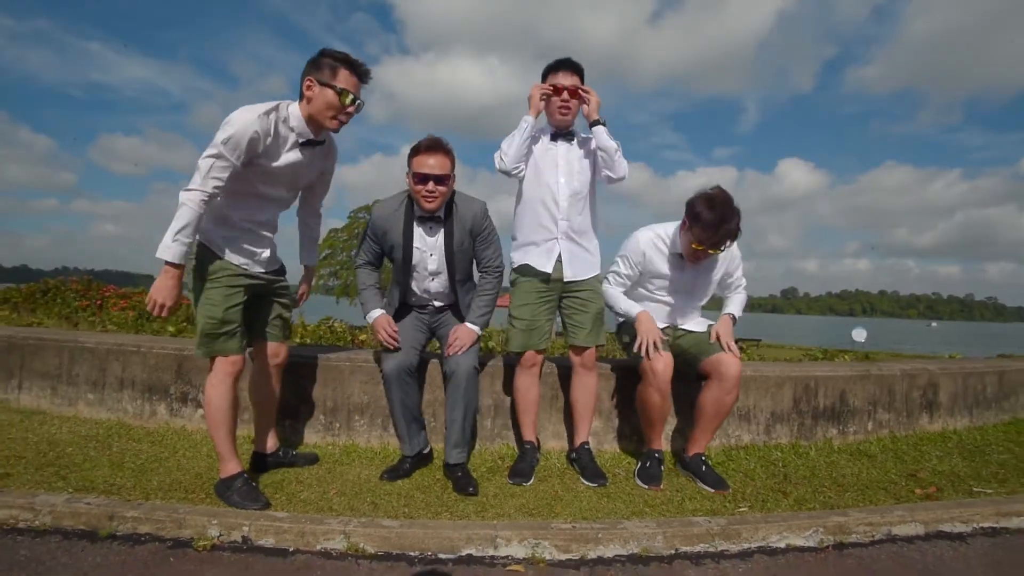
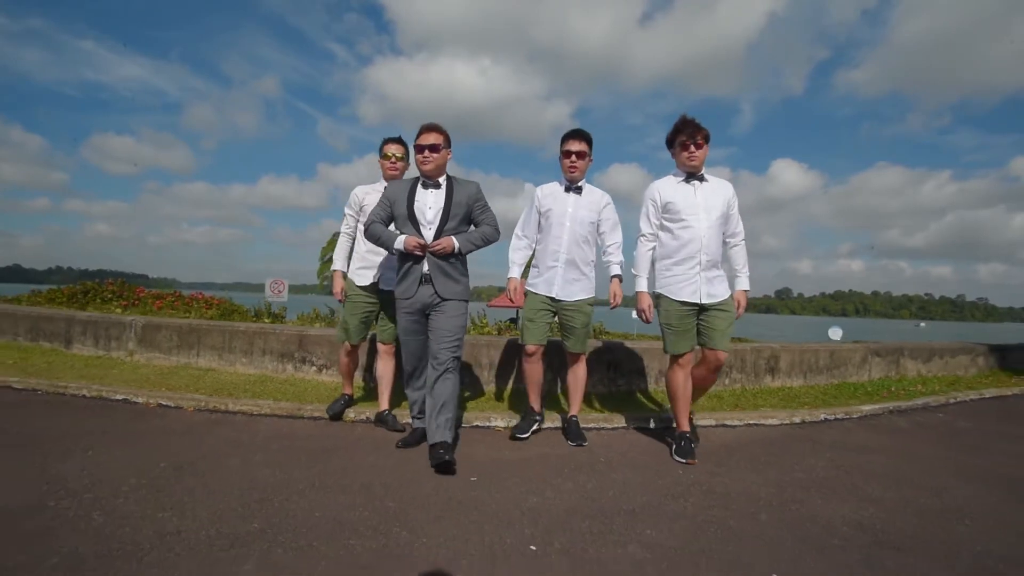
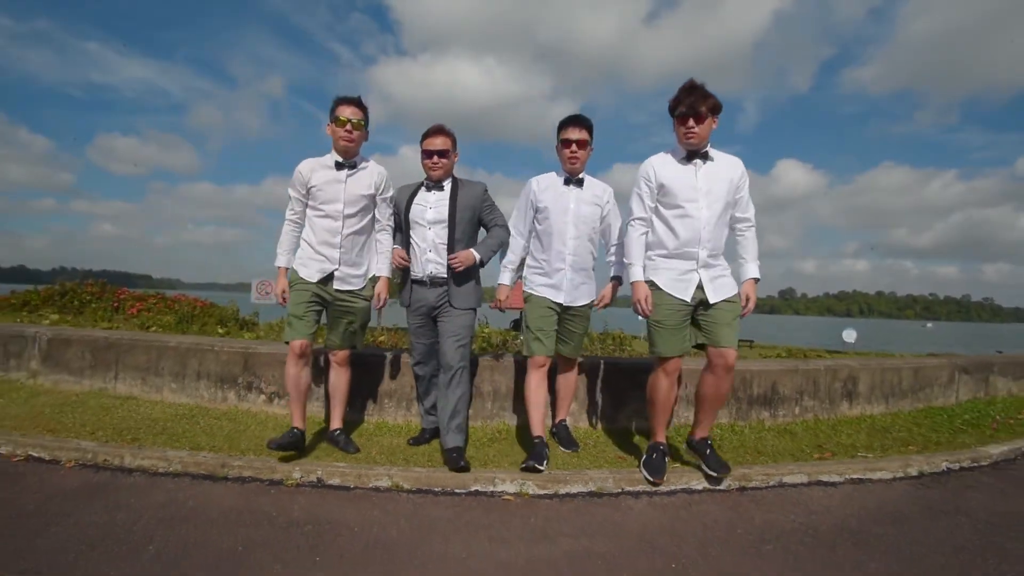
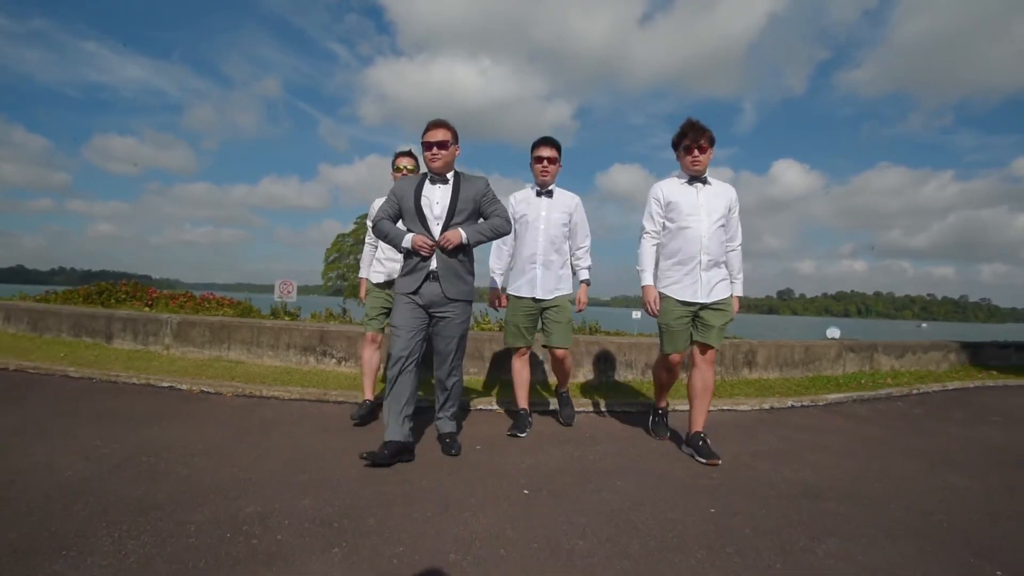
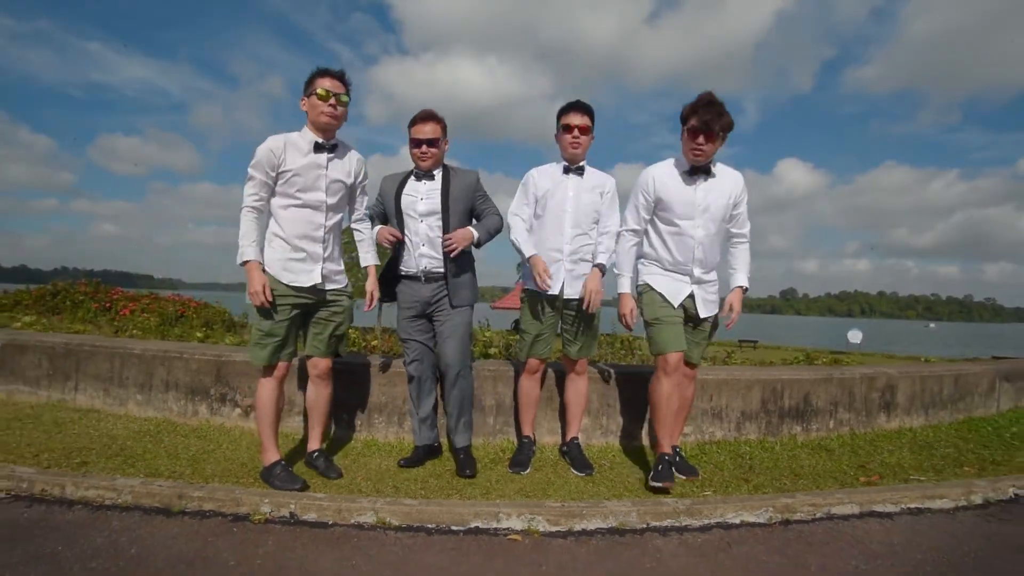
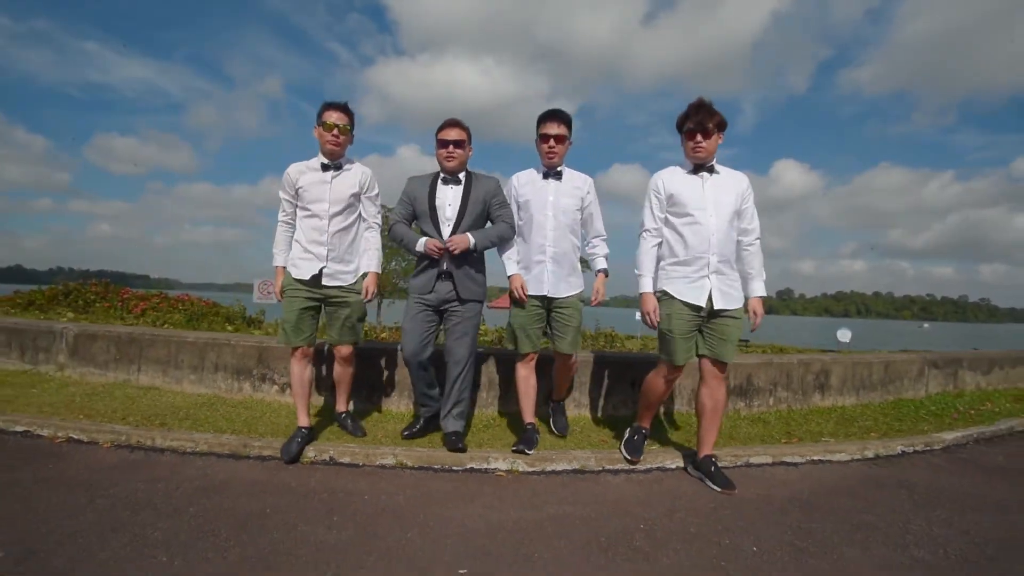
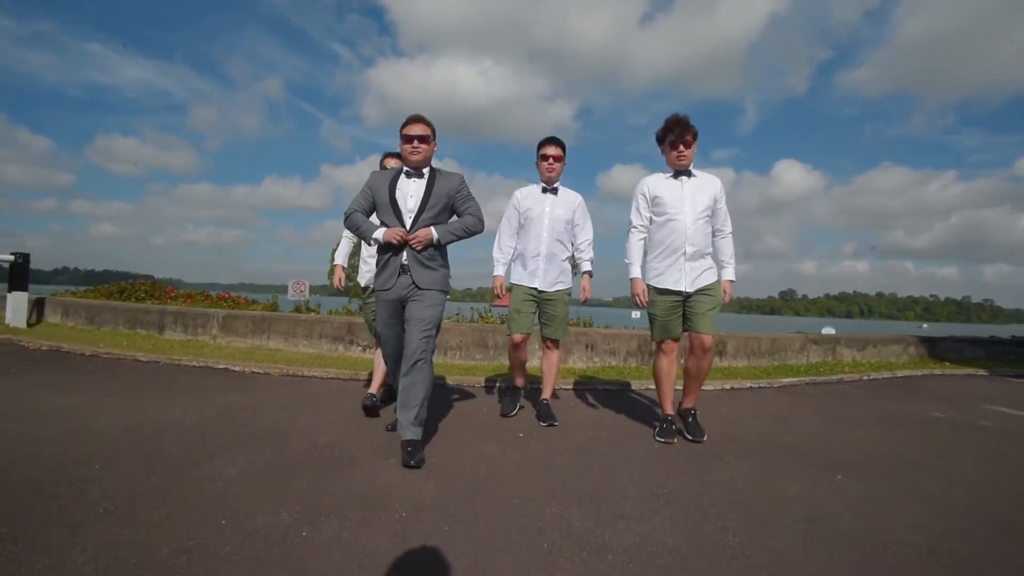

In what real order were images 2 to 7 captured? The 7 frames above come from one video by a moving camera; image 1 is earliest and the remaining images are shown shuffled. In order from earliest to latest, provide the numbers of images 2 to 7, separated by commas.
5, 3, 6, 2, 4, 7
